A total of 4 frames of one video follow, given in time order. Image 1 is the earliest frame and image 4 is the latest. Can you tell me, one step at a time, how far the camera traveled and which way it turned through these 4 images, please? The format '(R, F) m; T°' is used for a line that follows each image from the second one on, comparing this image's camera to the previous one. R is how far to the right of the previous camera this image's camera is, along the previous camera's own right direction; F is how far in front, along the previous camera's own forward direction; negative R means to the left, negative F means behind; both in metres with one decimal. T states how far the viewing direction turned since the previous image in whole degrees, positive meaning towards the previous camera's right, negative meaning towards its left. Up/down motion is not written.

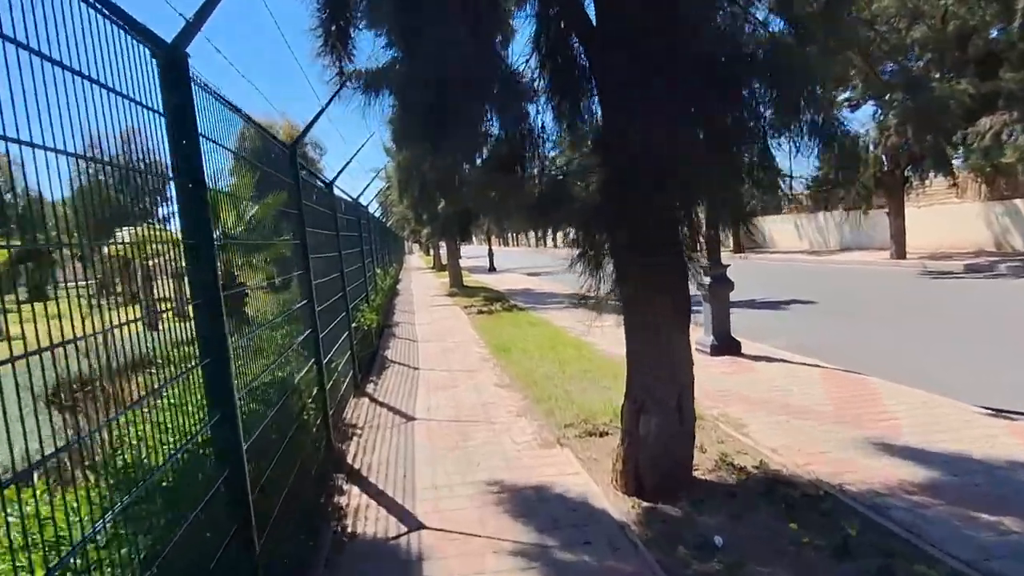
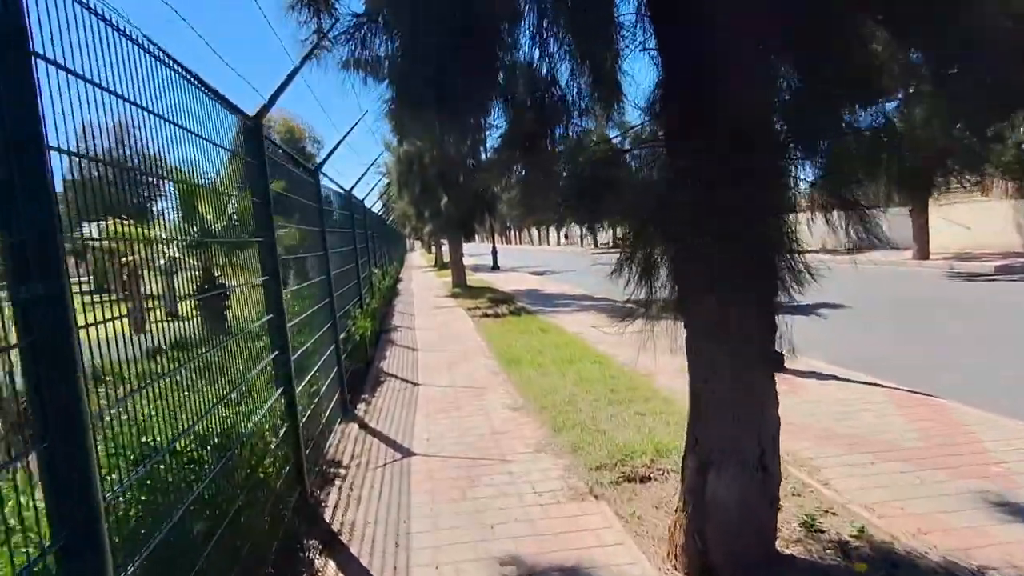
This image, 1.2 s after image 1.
(-0.1, +1.1) m; 0°
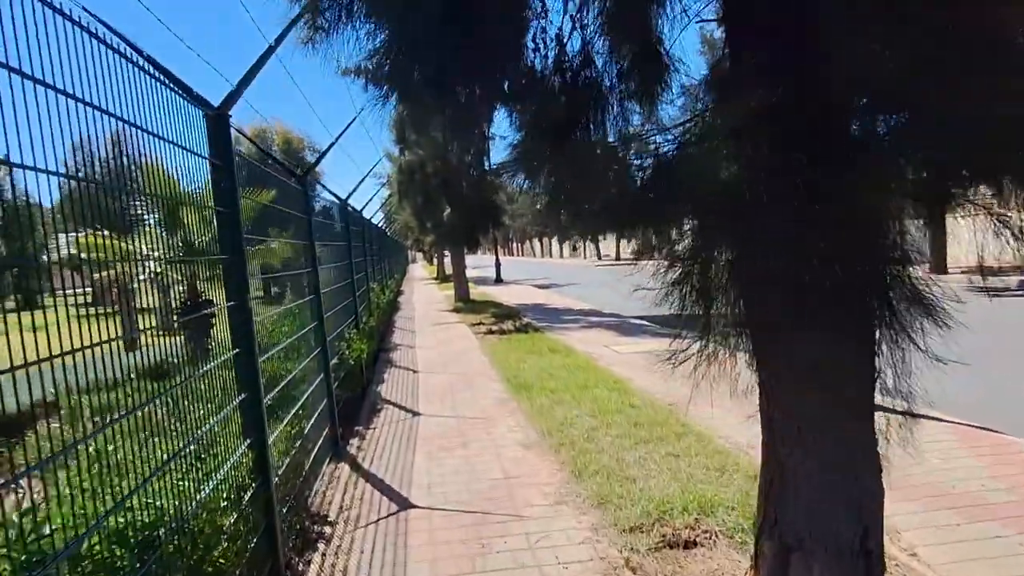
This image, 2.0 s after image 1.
(-0.1, +0.7) m; 0°
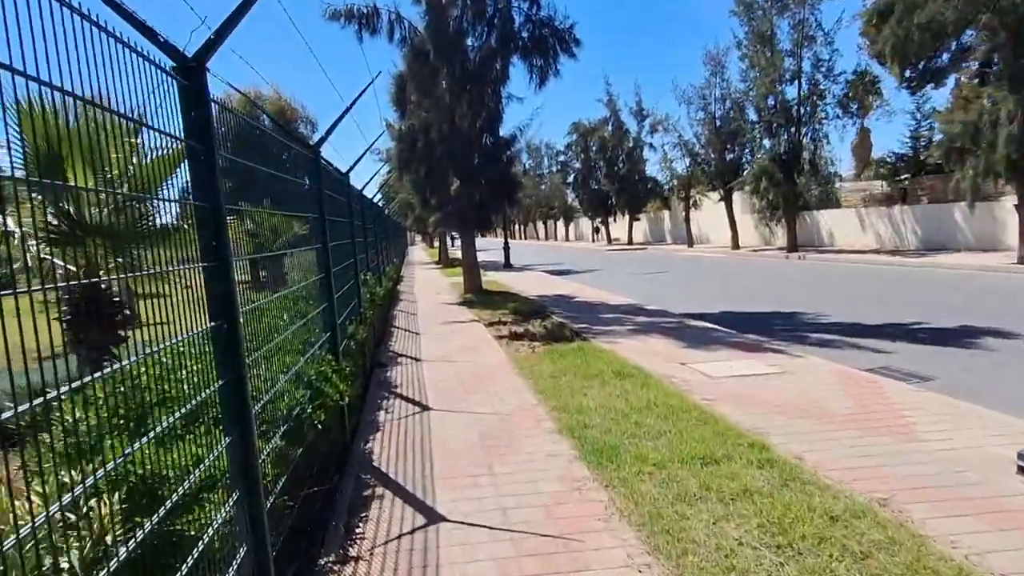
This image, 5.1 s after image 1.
(-0.5, +3.1) m; 0°
